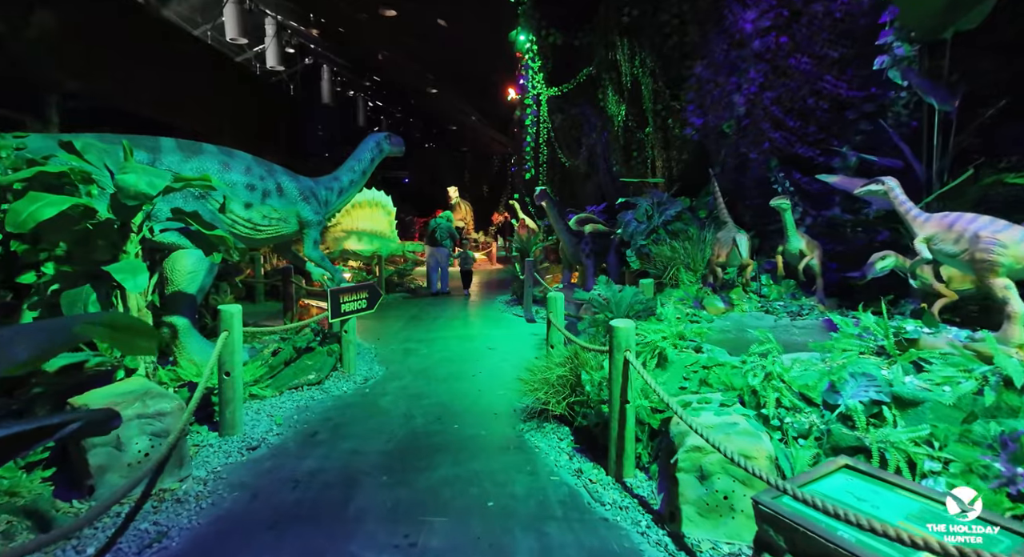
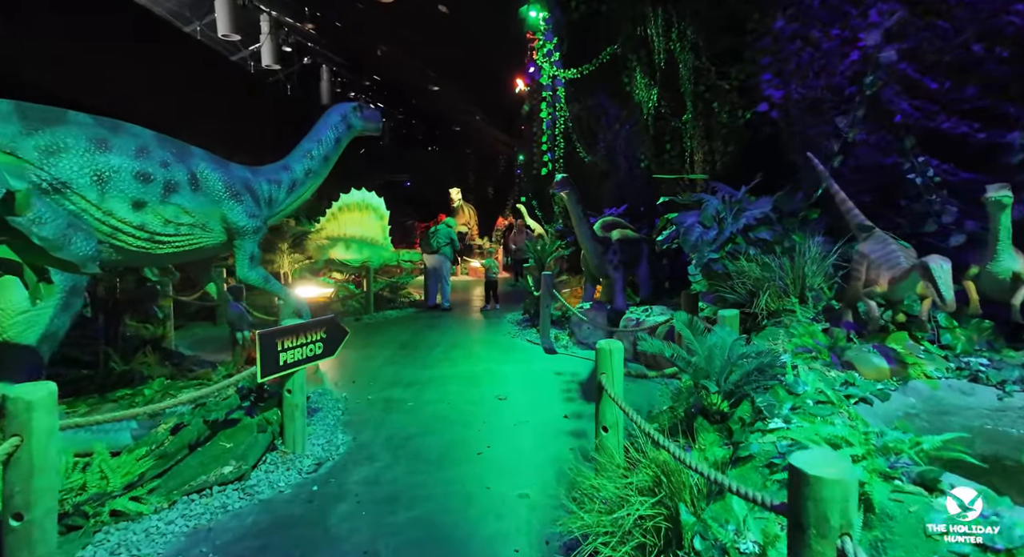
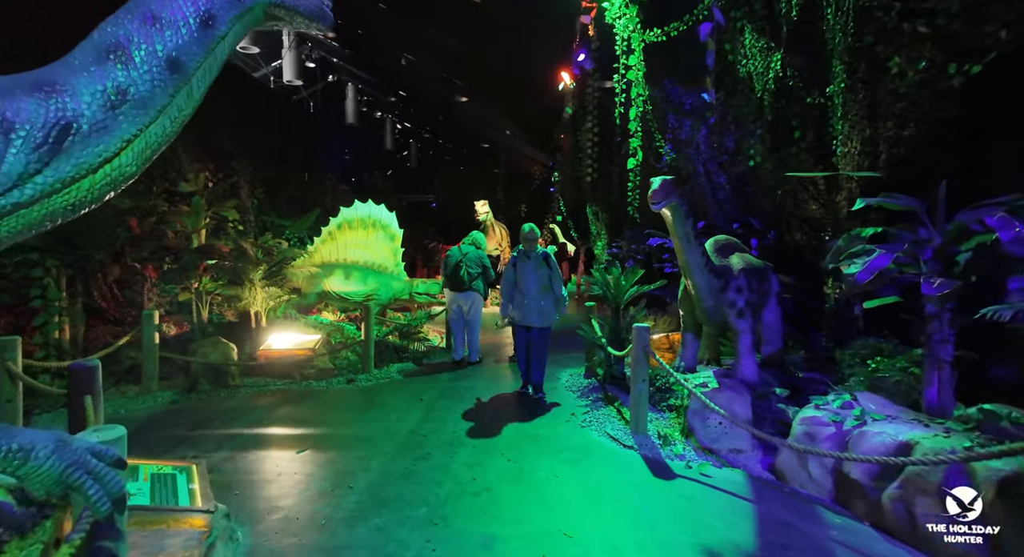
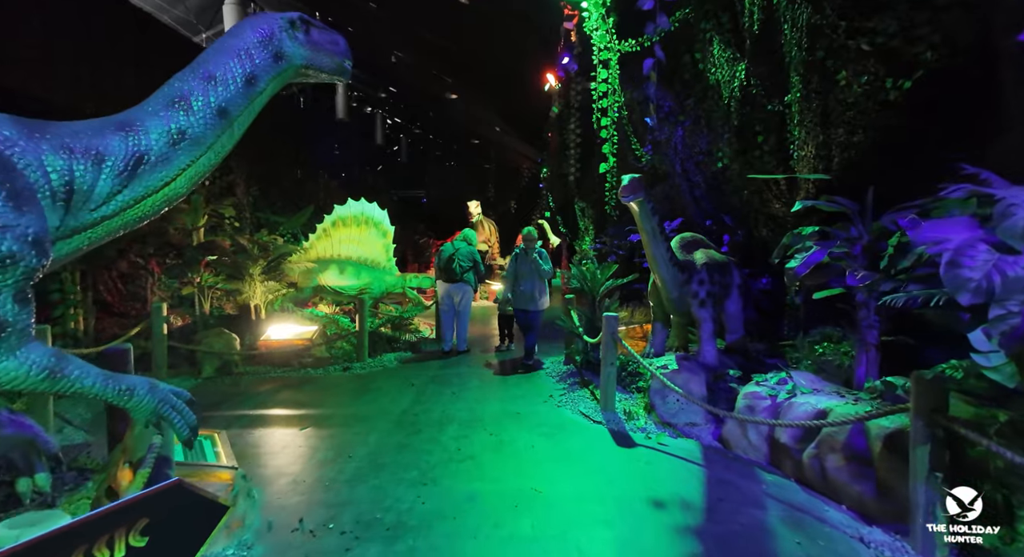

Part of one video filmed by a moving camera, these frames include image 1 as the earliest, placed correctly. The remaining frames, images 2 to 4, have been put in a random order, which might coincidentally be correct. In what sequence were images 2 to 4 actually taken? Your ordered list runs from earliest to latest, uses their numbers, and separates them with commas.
2, 4, 3
